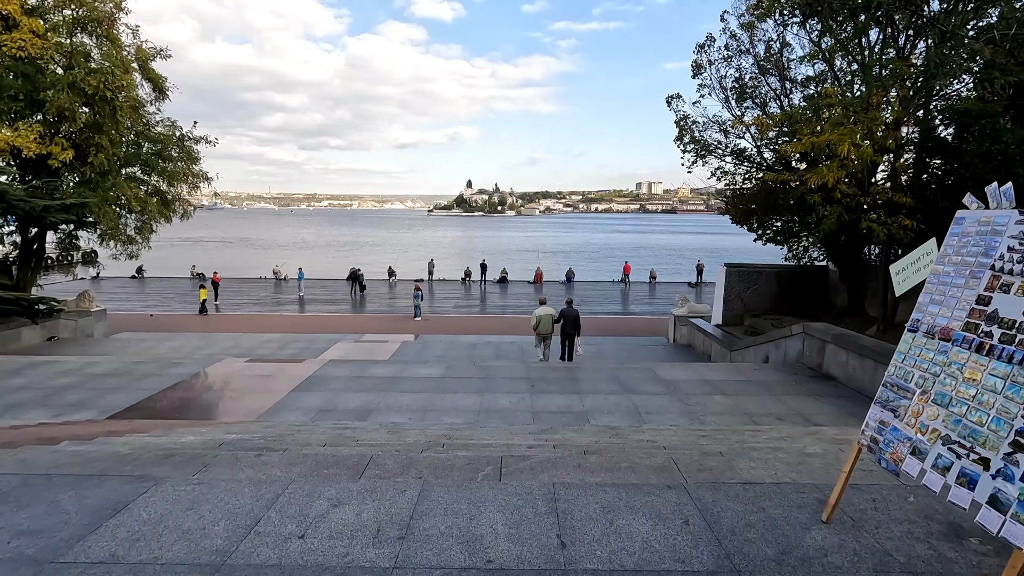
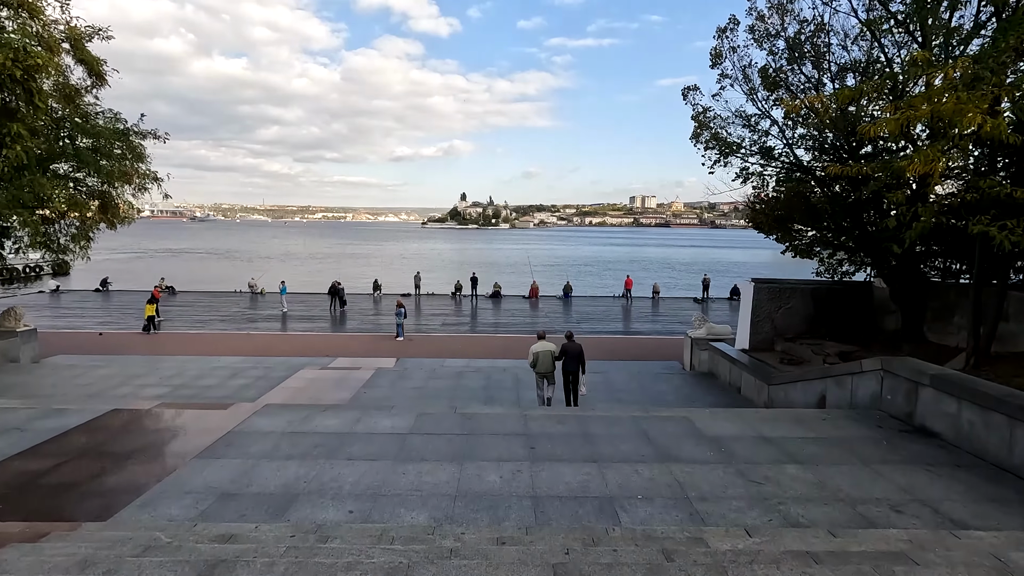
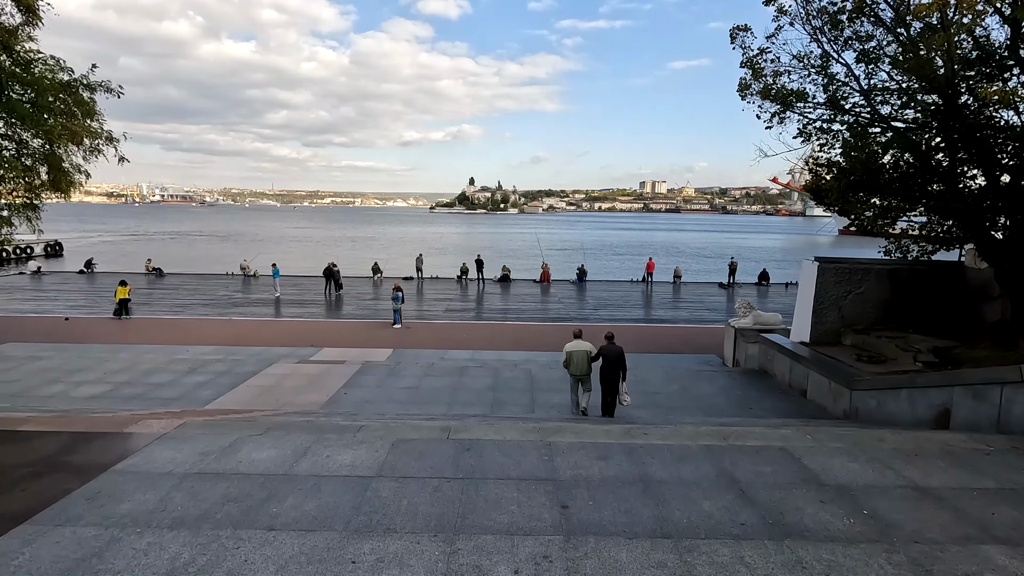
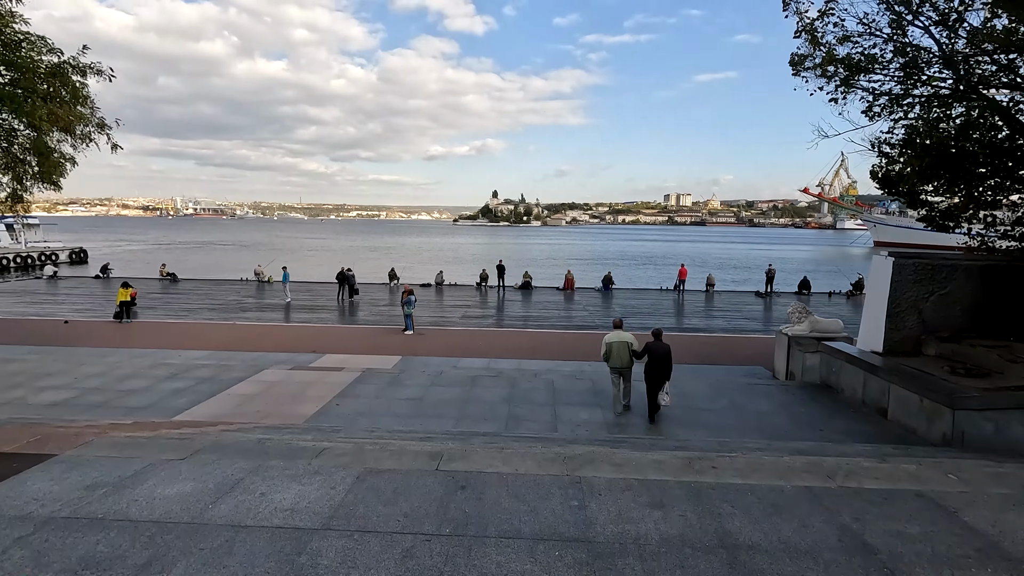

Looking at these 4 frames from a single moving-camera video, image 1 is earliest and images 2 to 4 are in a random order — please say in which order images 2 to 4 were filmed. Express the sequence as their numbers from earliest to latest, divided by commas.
2, 3, 4
